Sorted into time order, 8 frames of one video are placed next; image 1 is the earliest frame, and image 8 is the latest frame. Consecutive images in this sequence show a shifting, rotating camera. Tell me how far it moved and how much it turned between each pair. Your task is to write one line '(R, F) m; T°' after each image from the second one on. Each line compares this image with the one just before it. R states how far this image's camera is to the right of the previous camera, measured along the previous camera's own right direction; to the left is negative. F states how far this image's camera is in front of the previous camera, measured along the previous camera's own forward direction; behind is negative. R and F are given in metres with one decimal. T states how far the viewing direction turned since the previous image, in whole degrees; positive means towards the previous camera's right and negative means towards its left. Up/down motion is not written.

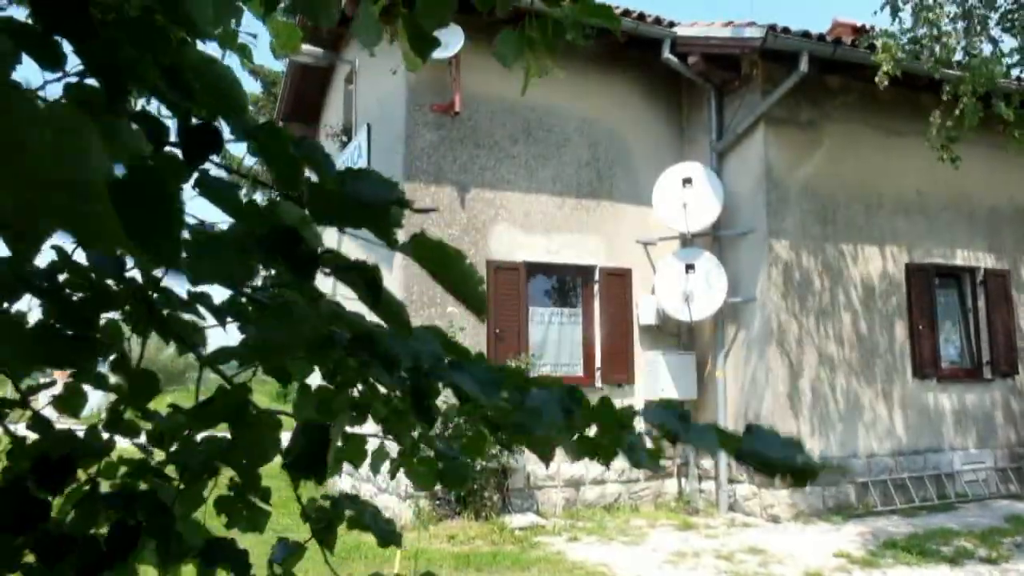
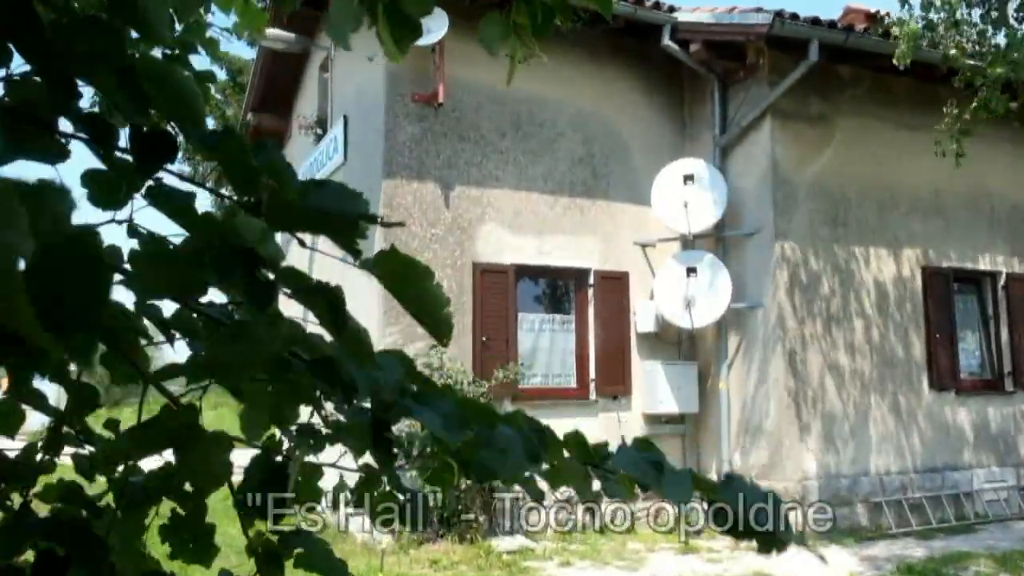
(0.0, +0.6) m; 0°
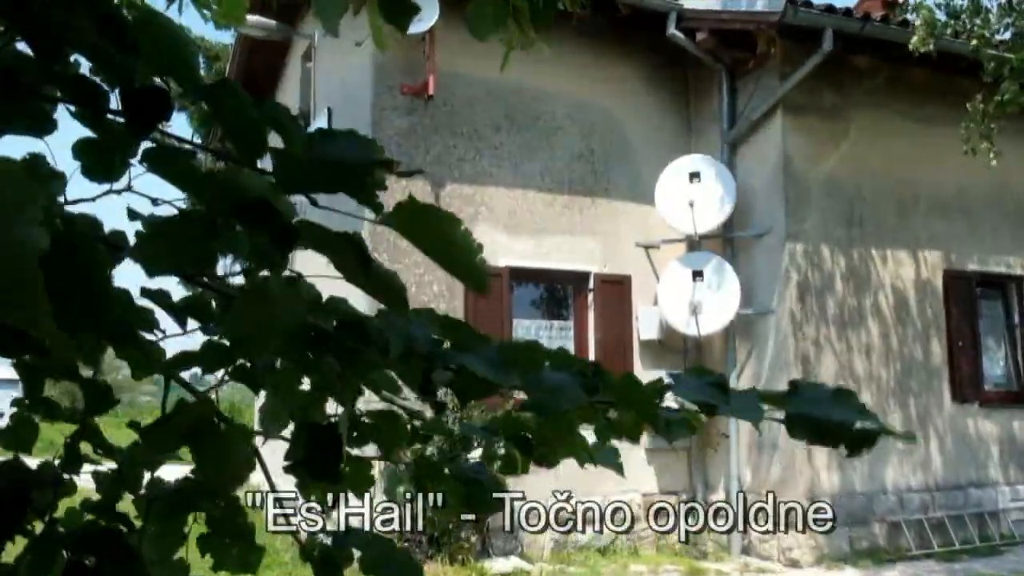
(+0.1, +0.5) m; 0°
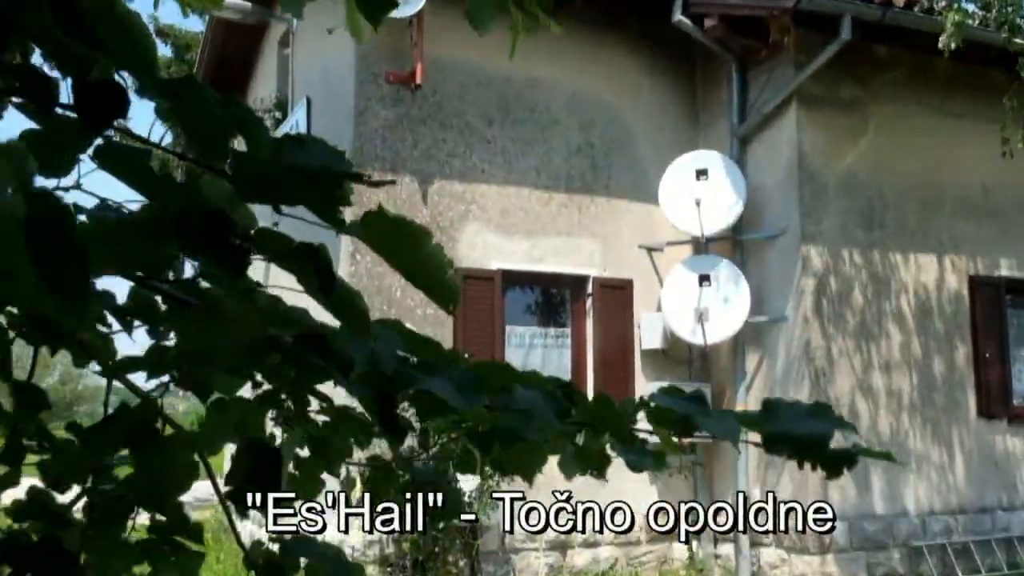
(+0.1, +0.5) m; 0°
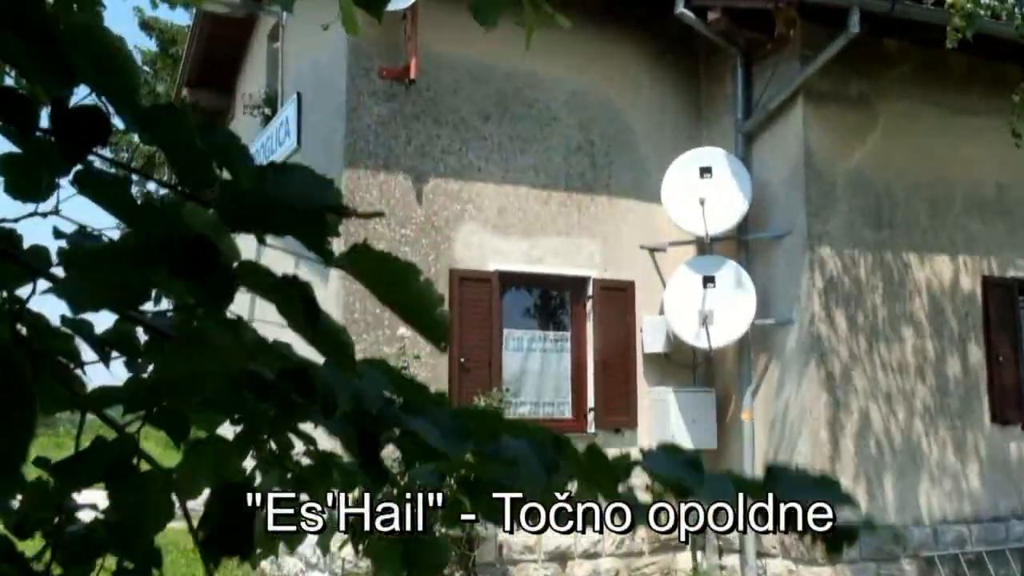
(0.0, +0.2) m; 0°
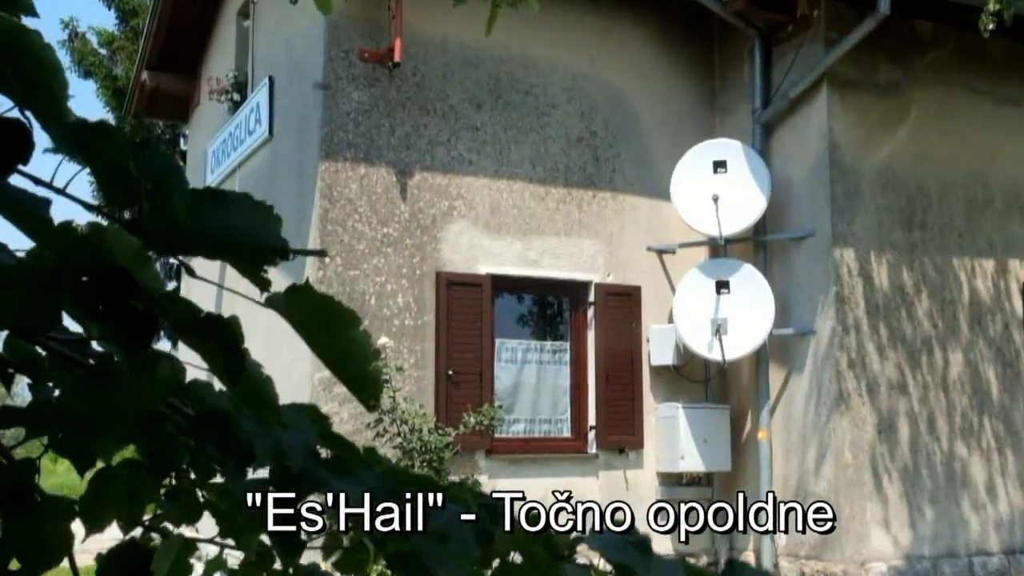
(0.0, +0.6) m; 0°
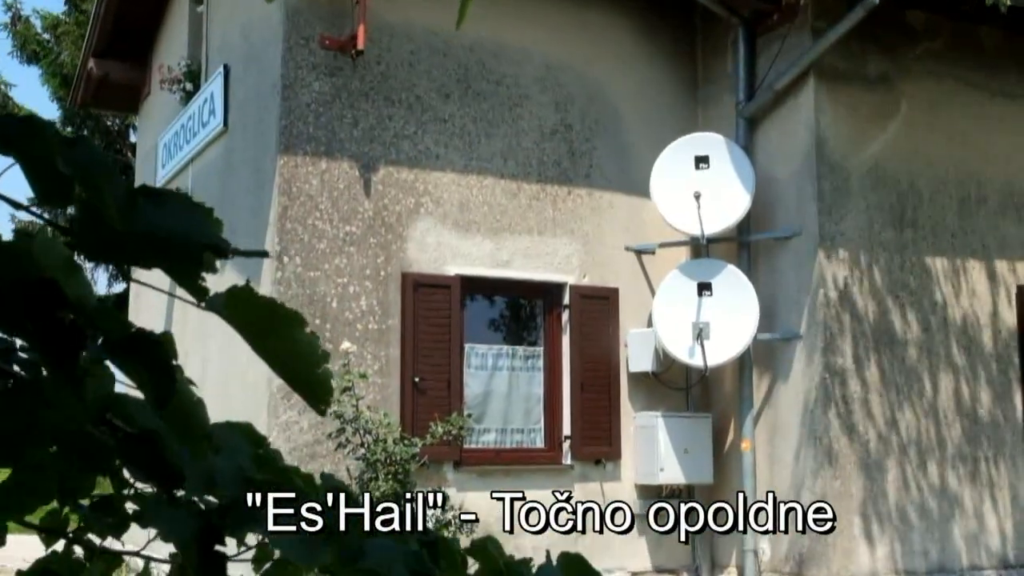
(+0.1, +0.3) m; +1°
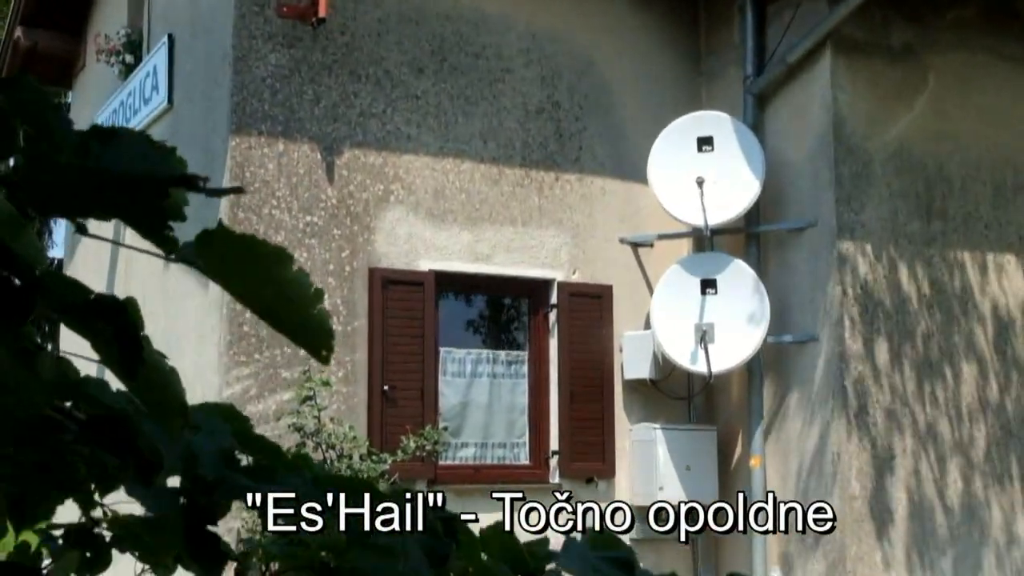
(+0.1, +0.6) m; 0°
